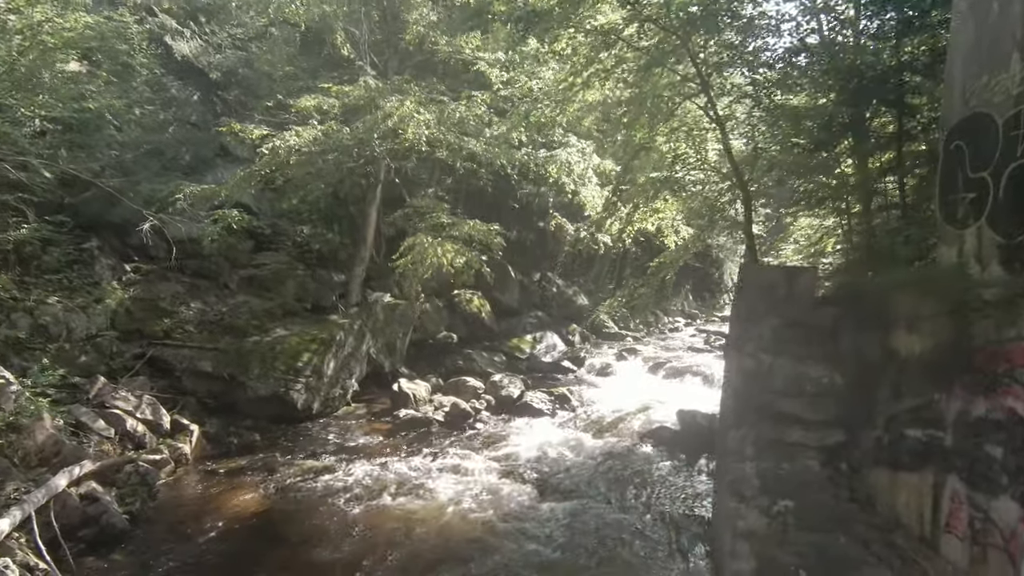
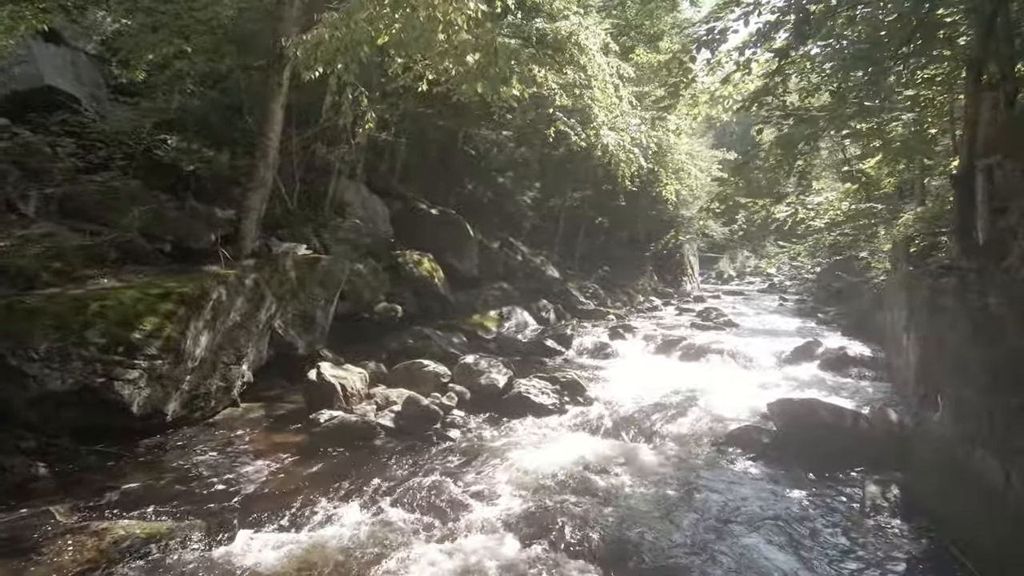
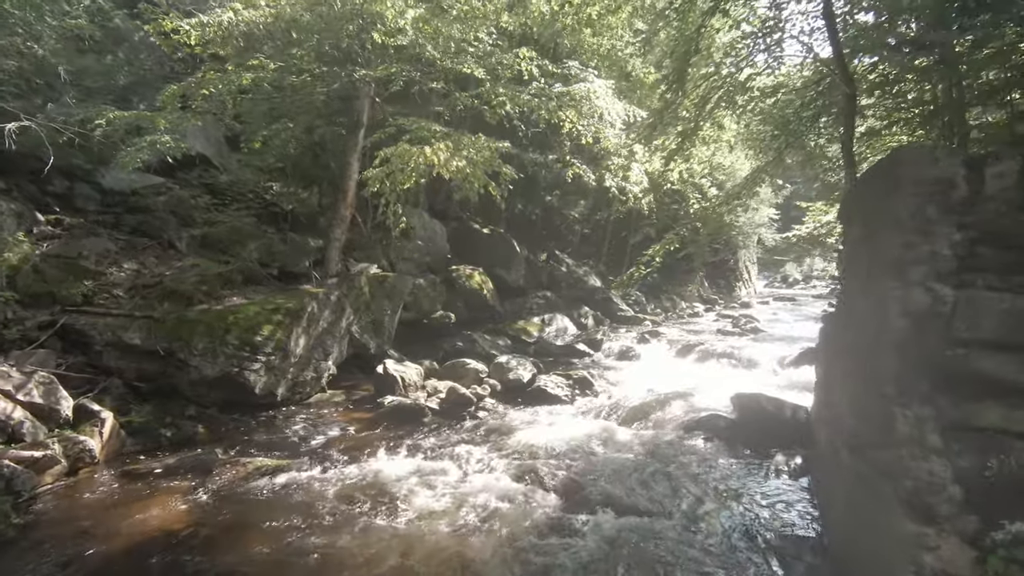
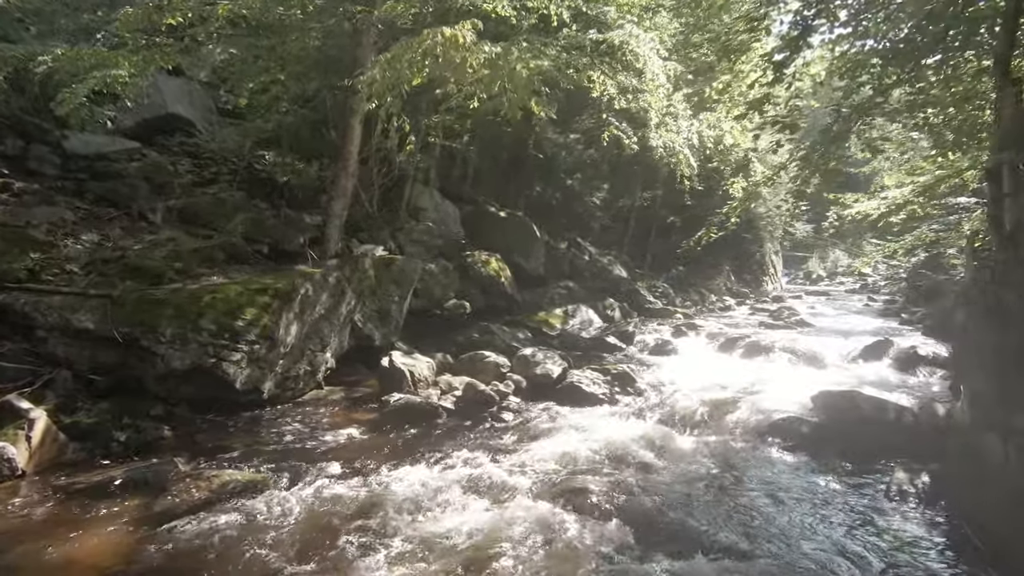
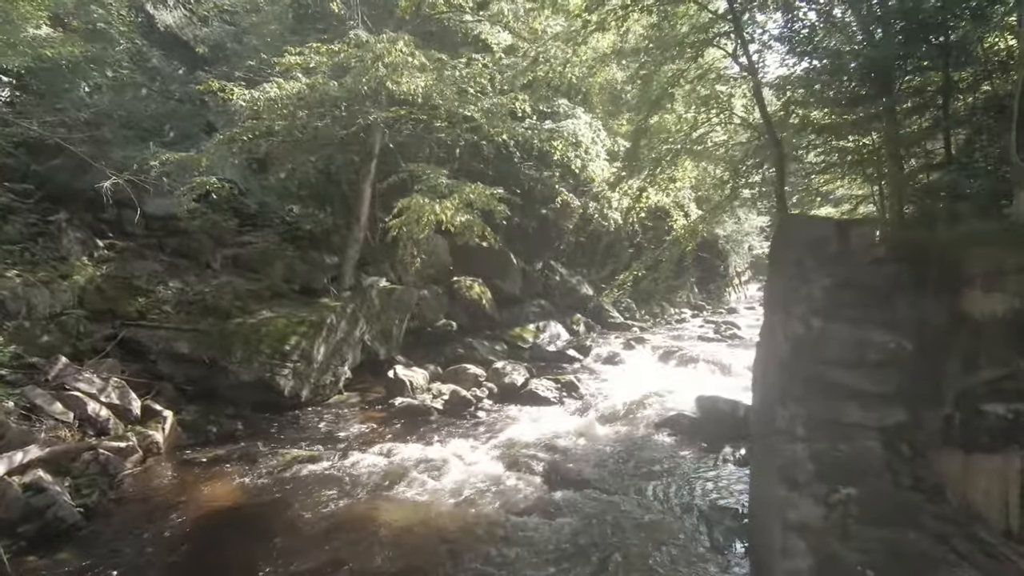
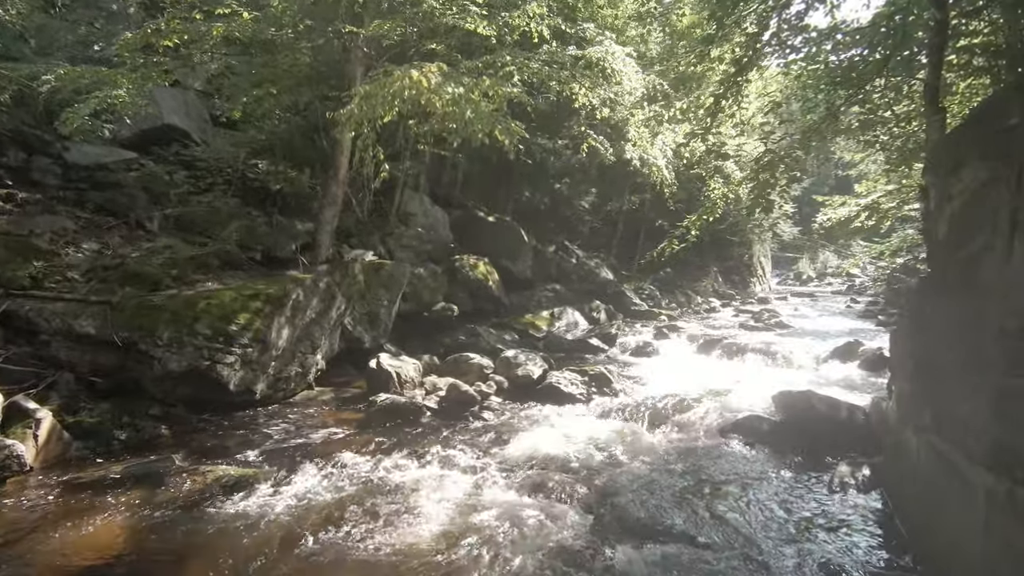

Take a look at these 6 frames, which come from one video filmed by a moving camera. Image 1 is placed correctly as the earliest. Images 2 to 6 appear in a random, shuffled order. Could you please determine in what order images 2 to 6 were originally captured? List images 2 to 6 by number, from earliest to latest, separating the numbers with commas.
5, 3, 6, 4, 2
